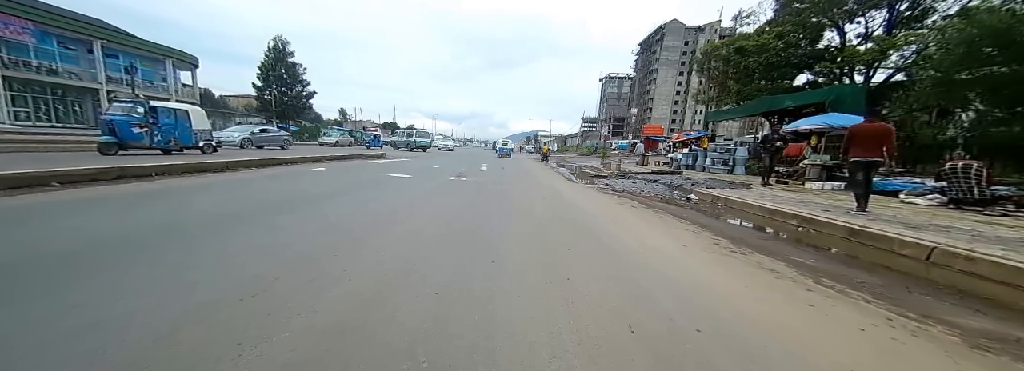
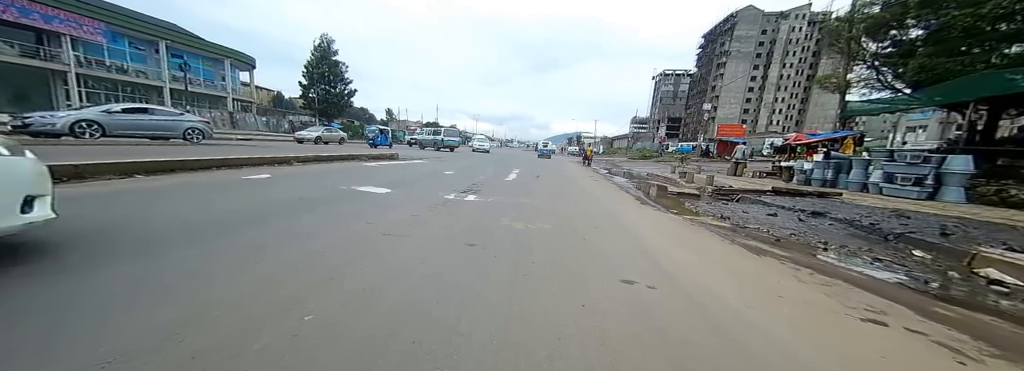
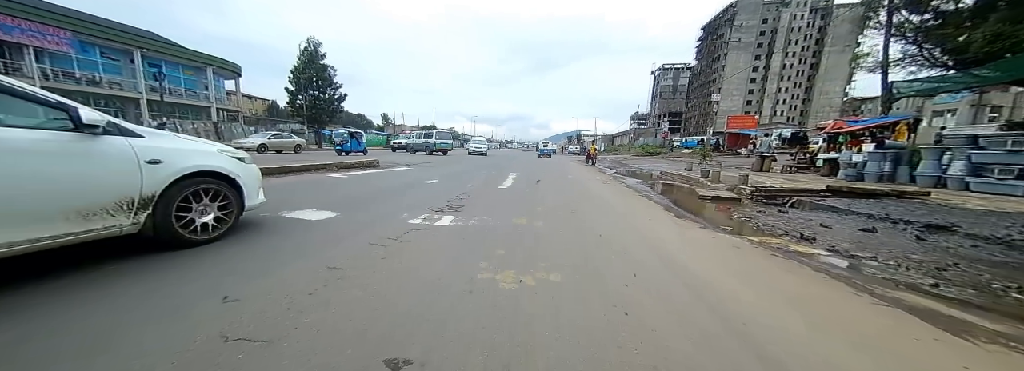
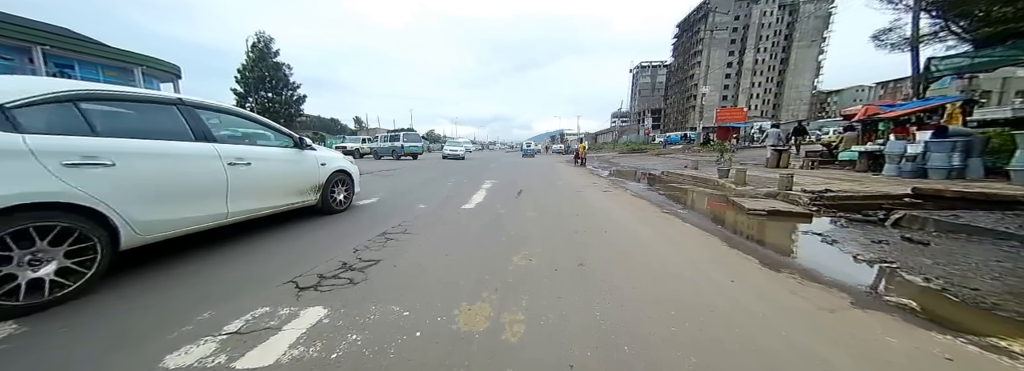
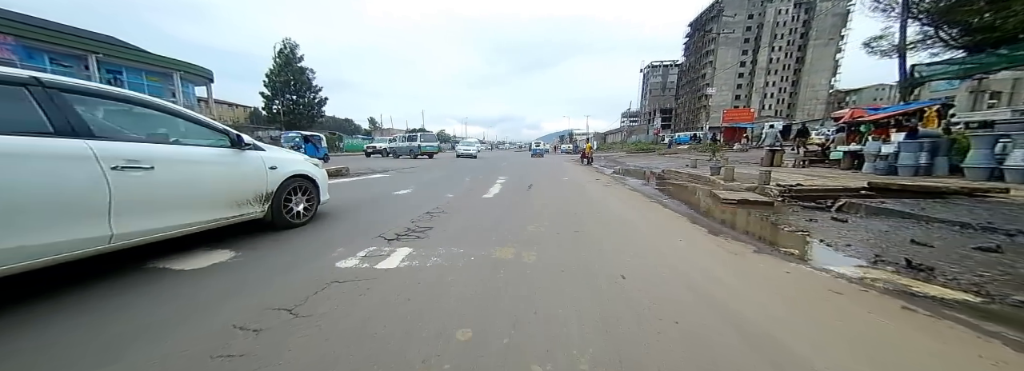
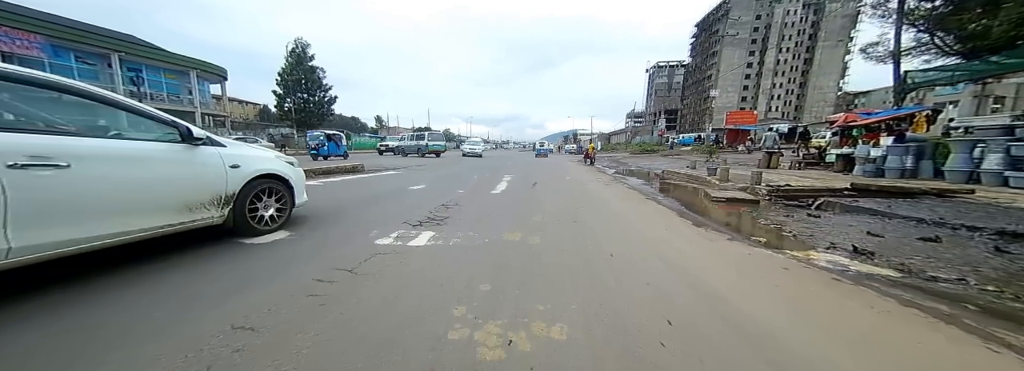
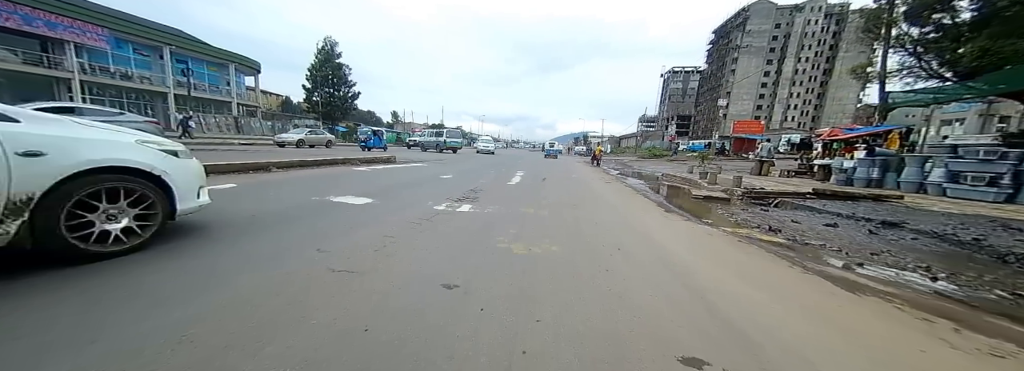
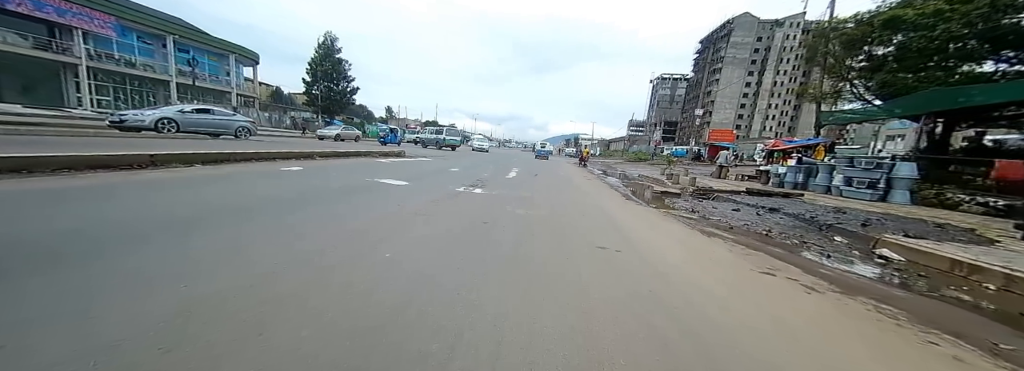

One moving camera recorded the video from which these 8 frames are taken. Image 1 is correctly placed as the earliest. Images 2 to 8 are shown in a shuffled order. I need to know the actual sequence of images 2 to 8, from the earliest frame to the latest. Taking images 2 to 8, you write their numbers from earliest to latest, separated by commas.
8, 2, 7, 3, 6, 5, 4
